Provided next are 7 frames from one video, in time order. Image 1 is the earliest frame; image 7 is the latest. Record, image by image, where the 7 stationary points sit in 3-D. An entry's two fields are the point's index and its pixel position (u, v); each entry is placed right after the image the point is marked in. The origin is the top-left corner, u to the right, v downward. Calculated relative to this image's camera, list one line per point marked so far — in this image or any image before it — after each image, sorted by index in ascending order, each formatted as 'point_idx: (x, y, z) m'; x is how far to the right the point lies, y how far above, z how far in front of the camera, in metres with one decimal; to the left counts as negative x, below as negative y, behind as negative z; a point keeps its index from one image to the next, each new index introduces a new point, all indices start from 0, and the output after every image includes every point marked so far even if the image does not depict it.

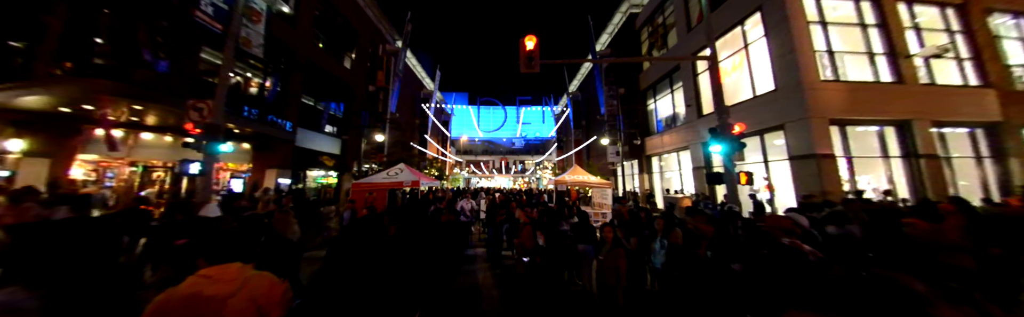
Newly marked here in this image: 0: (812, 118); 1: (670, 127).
0: (+12.0, +1.6, +9.4) m
1: (+11.0, +2.2, +16.2) m
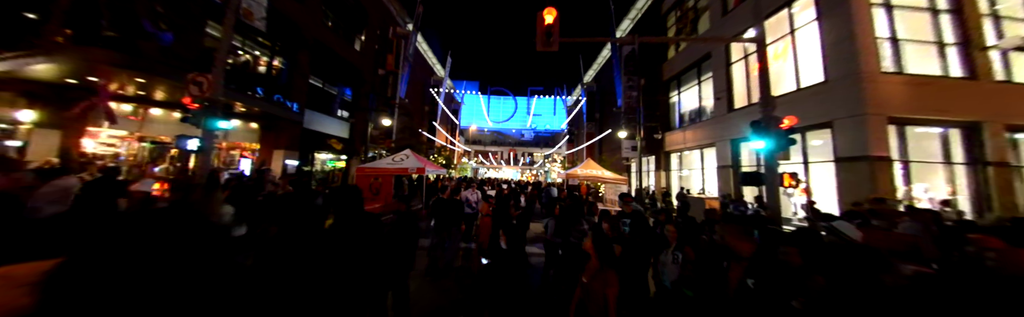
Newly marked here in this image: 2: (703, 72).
0: (+12.4, +1.5, +8.2) m
1: (+11.7, +2.3, +15.1) m
2: (+12.0, +5.4, +14.8) m
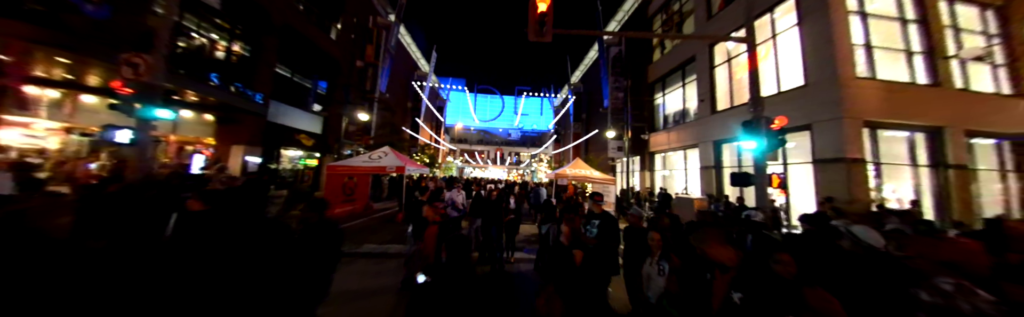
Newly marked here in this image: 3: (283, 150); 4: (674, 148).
0: (+12.0, +1.5, +8.5) m
1: (+10.8, +2.3, +15.3) m
2: (+11.2, +5.4, +15.0) m
3: (-14.2, +0.5, +14.6) m
4: (+10.6, +0.7, +15.4) m
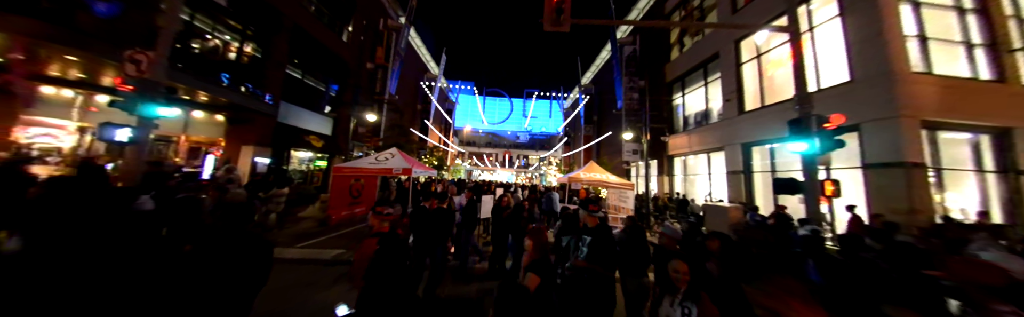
0: (+12.4, +1.3, +7.5) m
1: (+11.5, +2.1, +14.4) m
2: (+11.9, +5.1, +14.1) m
3: (-13.5, +0.5, +14.5) m
4: (+11.3, +0.5, +14.5) m
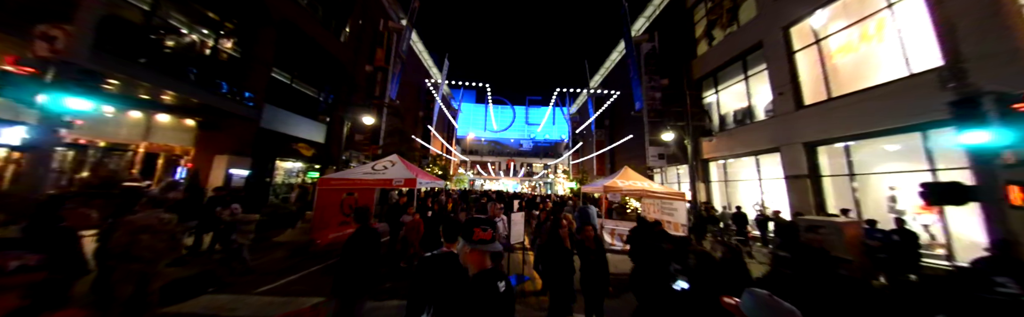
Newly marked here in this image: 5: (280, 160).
0: (+13.3, +1.4, +5.8) m
1: (+12.4, +1.9, +12.7) m
2: (+12.7, +5.0, +12.6) m
3: (-12.6, -0.1, +12.8) m
4: (+12.2, +0.3, +12.8) m
5: (-12.8, -0.1, +13.1) m
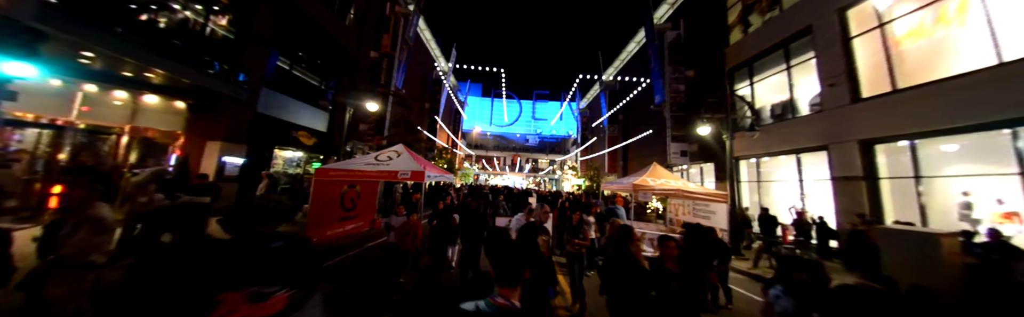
0: (+13.9, +1.3, +4.6) m
1: (+13.1, +1.9, +11.5) m
2: (+13.5, +5.0, +11.3) m
3: (-11.9, +0.5, +12.0) m
4: (+12.9, +0.3, +11.6) m
5: (-12.1, +0.5, +12.3) m
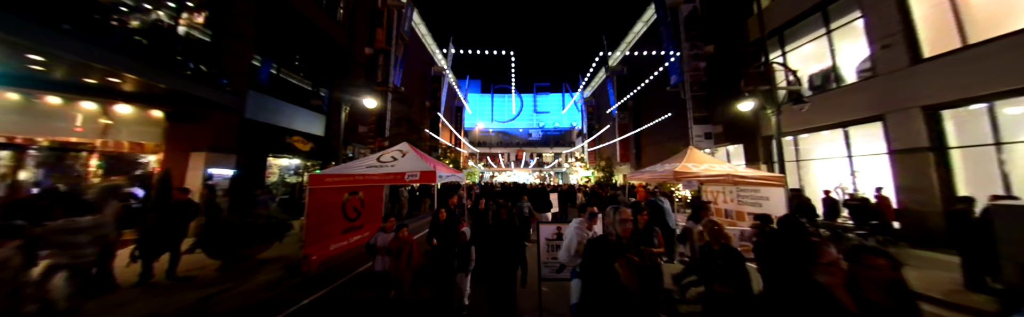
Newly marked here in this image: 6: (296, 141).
0: (+14.4, +2.3, +3.5) m
1: (+13.6, +3.0, +10.4) m
2: (+13.8, +6.1, +10.2) m
3: (-11.3, 0.0, +11.2) m
4: (+13.5, +1.4, +10.6) m
5: (-11.5, +0.1, +11.4) m
6: (-11.4, +0.9, +12.7) m
